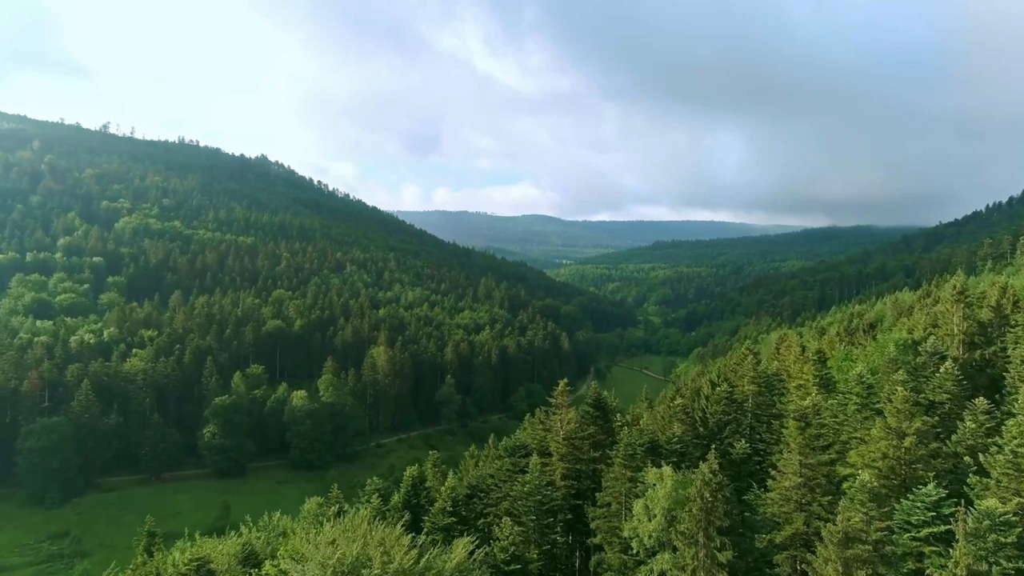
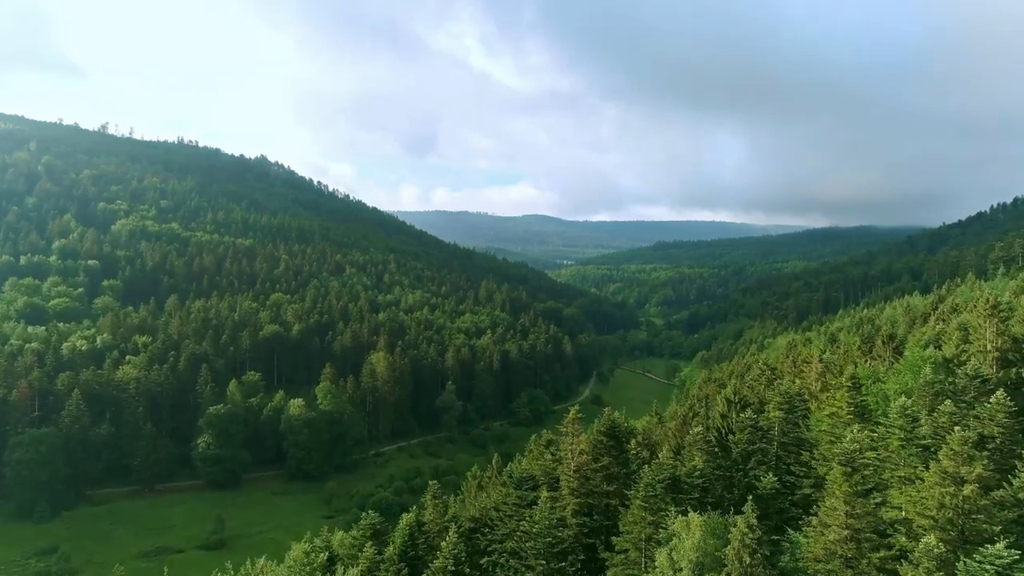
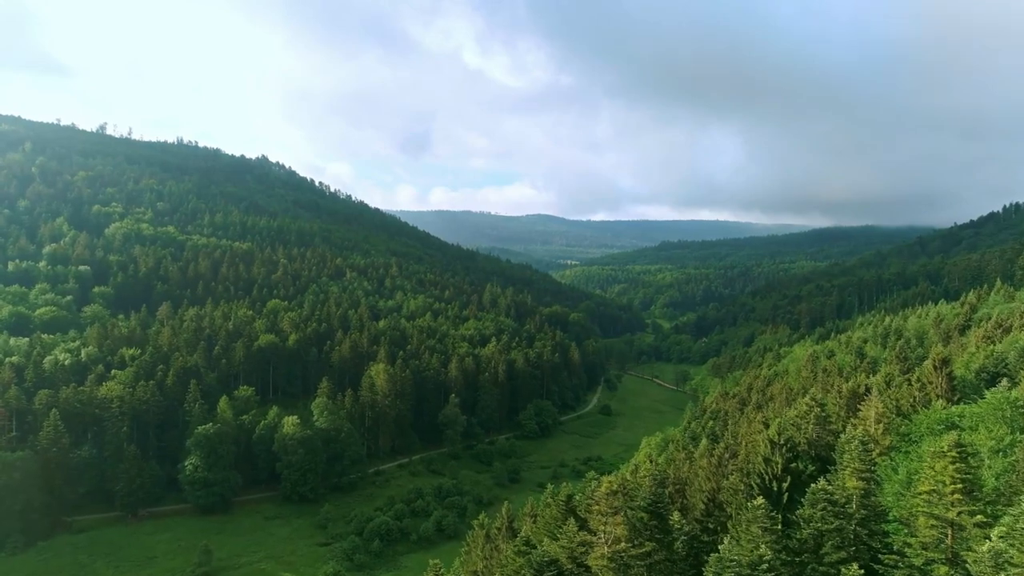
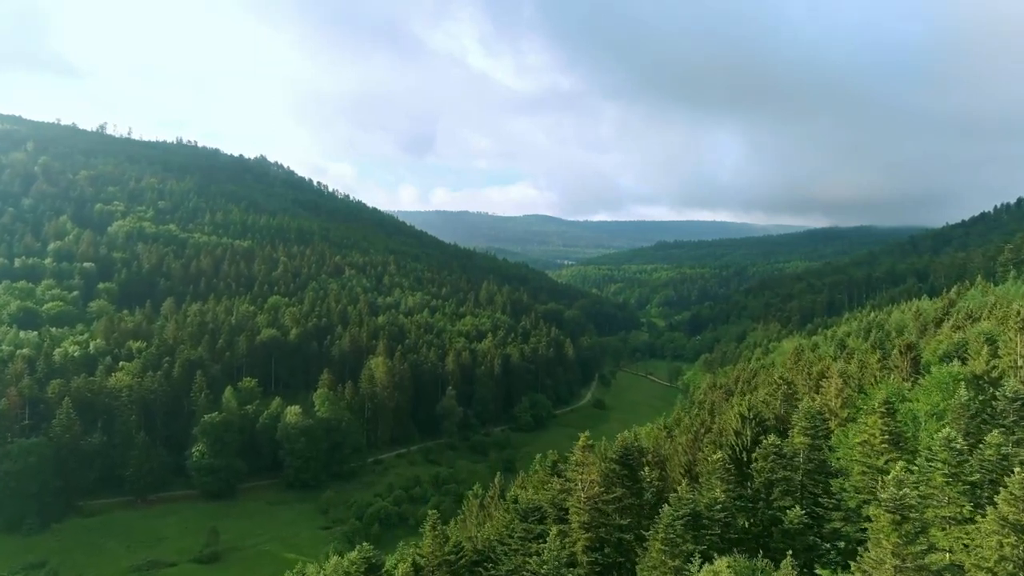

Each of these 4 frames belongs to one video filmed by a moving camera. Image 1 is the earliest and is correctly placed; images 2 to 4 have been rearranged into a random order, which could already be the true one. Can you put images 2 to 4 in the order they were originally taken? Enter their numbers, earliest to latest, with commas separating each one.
2, 4, 3
